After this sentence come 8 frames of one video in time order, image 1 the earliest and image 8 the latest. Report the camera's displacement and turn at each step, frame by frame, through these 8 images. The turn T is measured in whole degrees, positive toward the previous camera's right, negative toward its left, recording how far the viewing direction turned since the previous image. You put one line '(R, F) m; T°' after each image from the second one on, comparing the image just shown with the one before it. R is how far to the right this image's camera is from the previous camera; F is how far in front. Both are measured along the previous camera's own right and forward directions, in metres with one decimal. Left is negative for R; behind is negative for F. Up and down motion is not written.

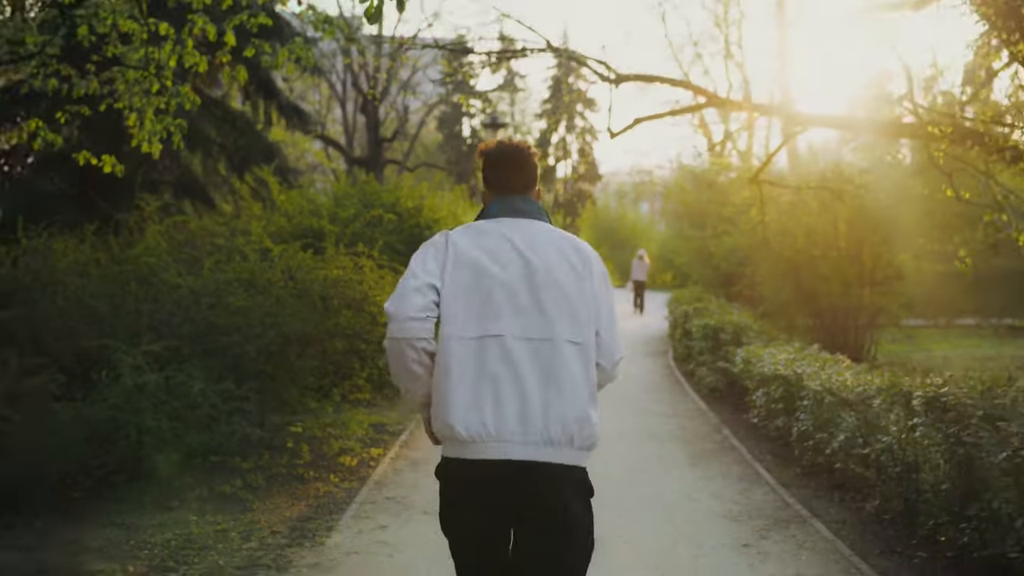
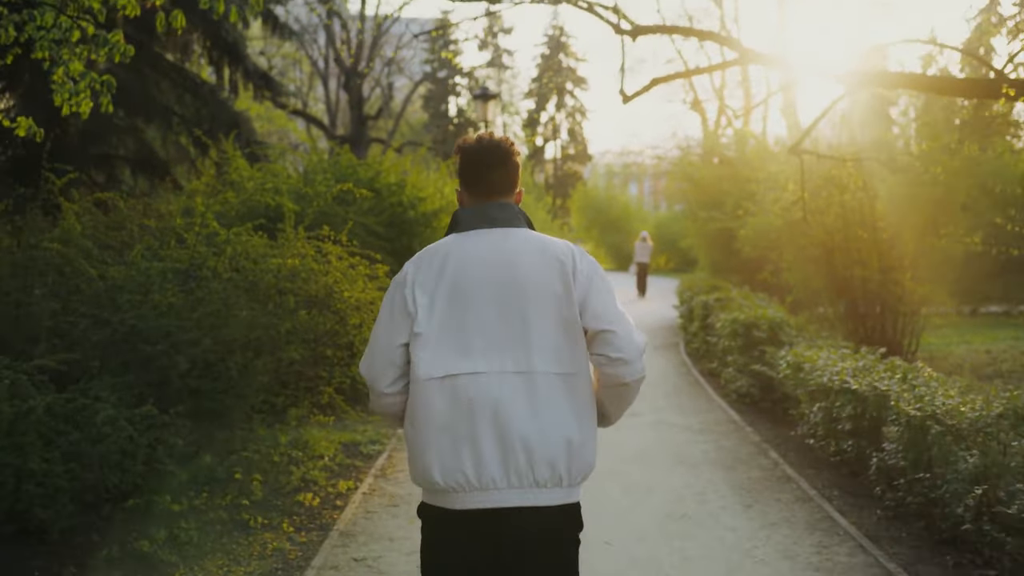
(-0.1, +2.0) m; +1°
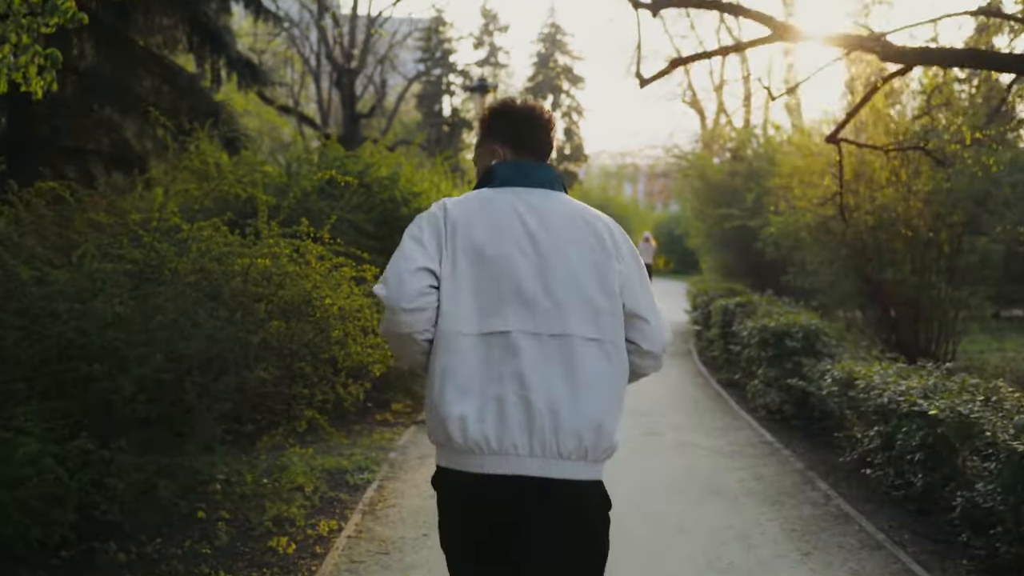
(-0.1, +1.2) m; 0°
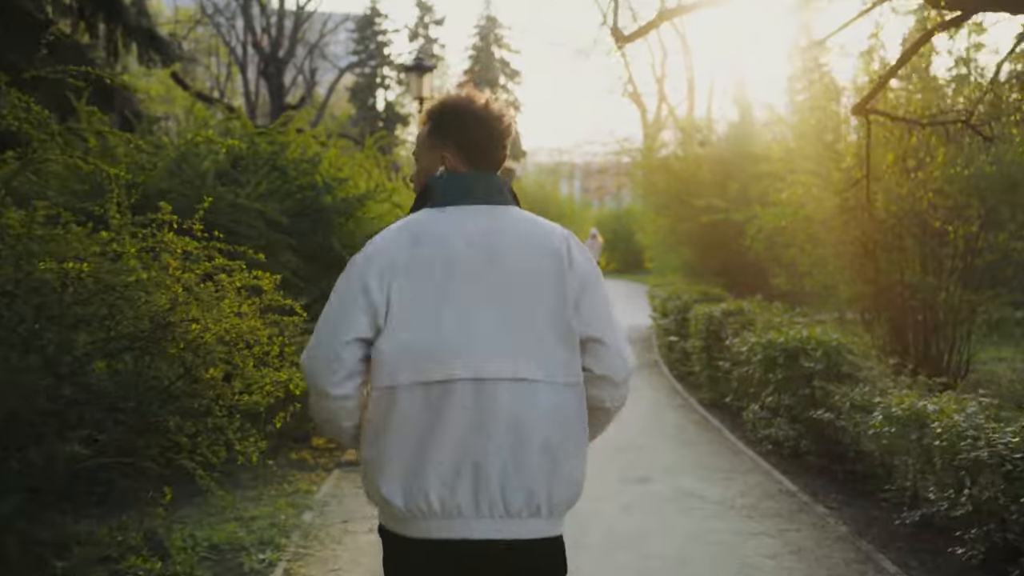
(-0.1, +2.2) m; +3°
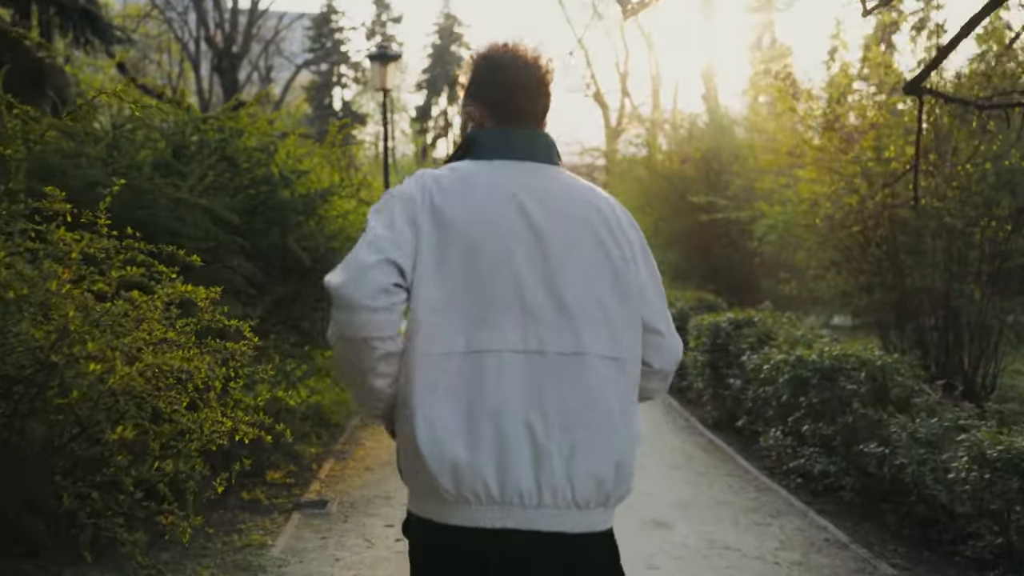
(-0.2, +1.3) m; +2°
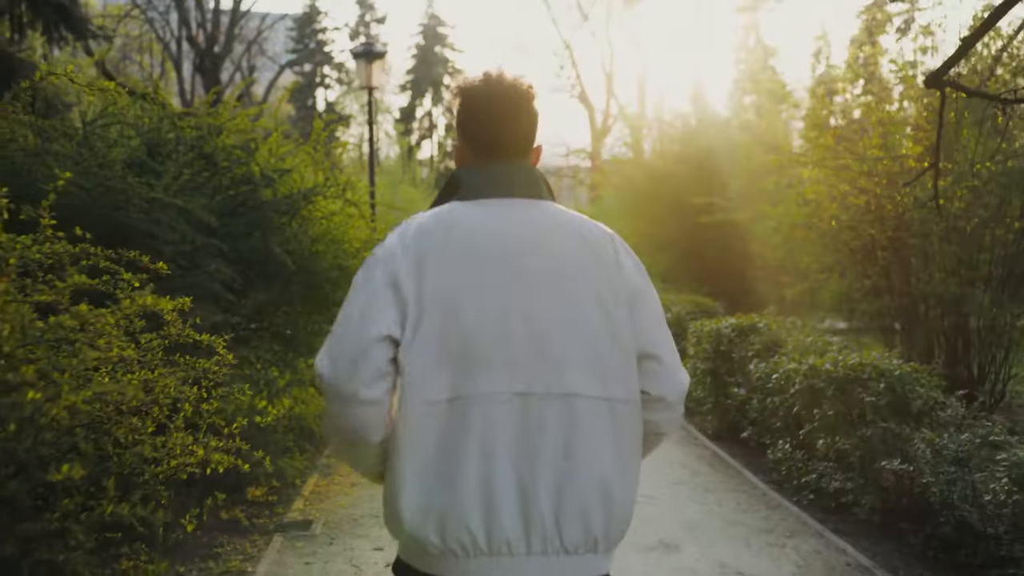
(-0.1, +0.4) m; +1°
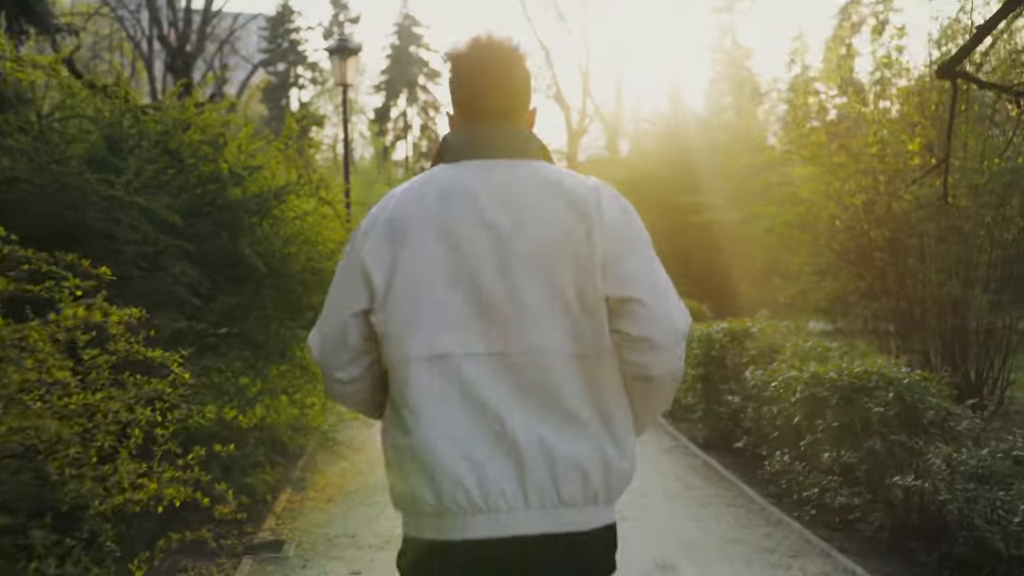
(-0.1, +0.4) m; +1°
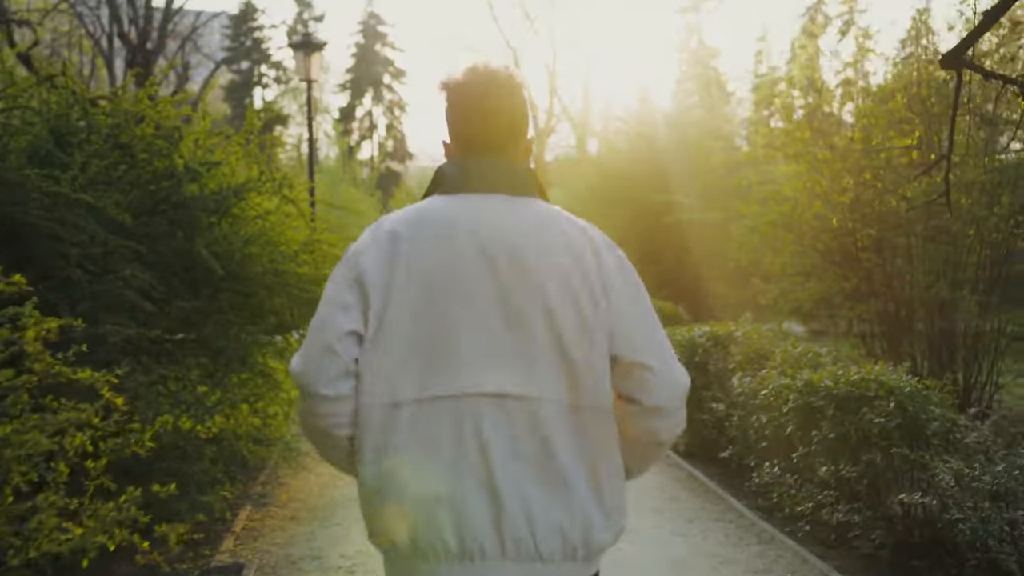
(-0.1, +0.4) m; +2°
